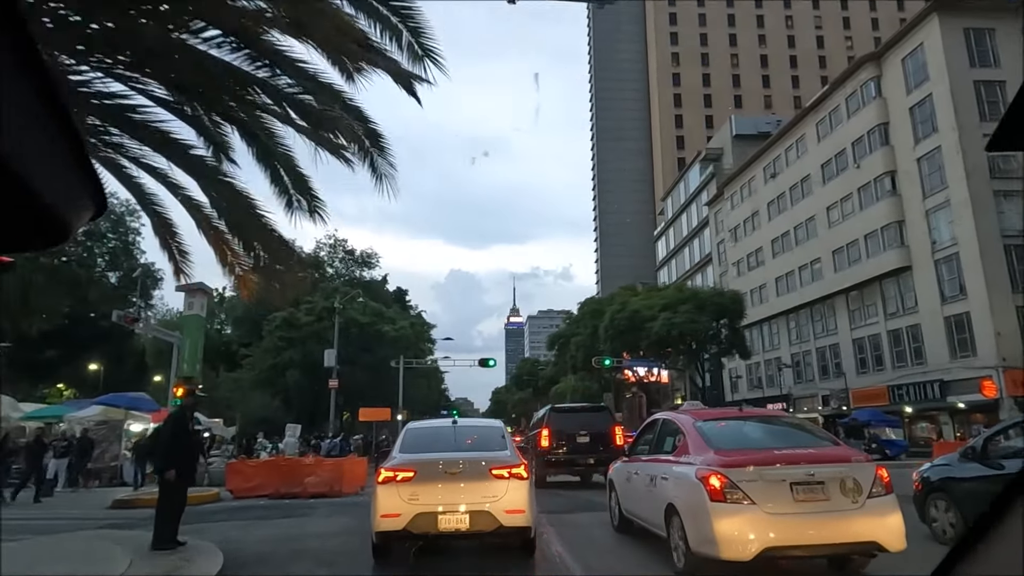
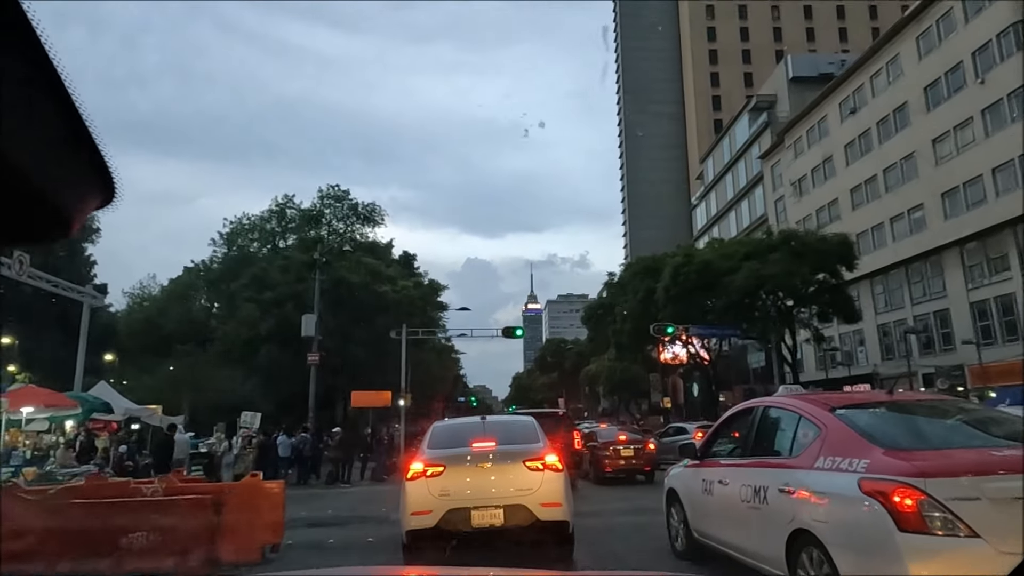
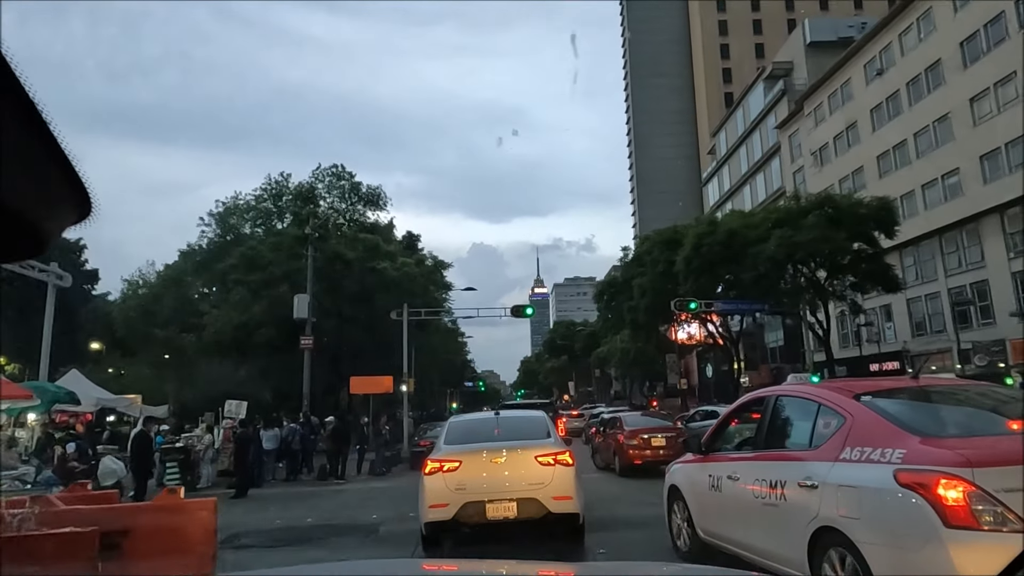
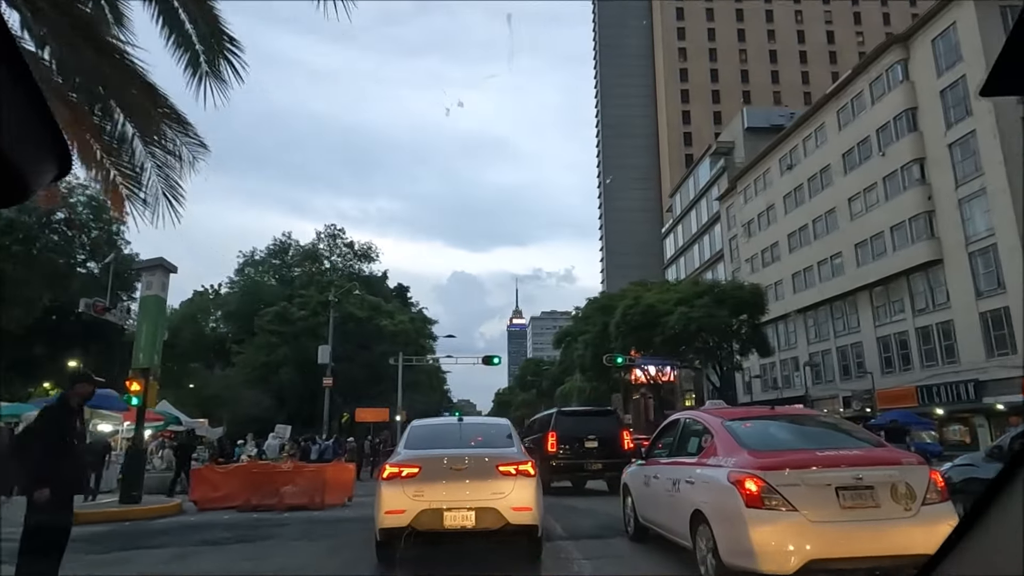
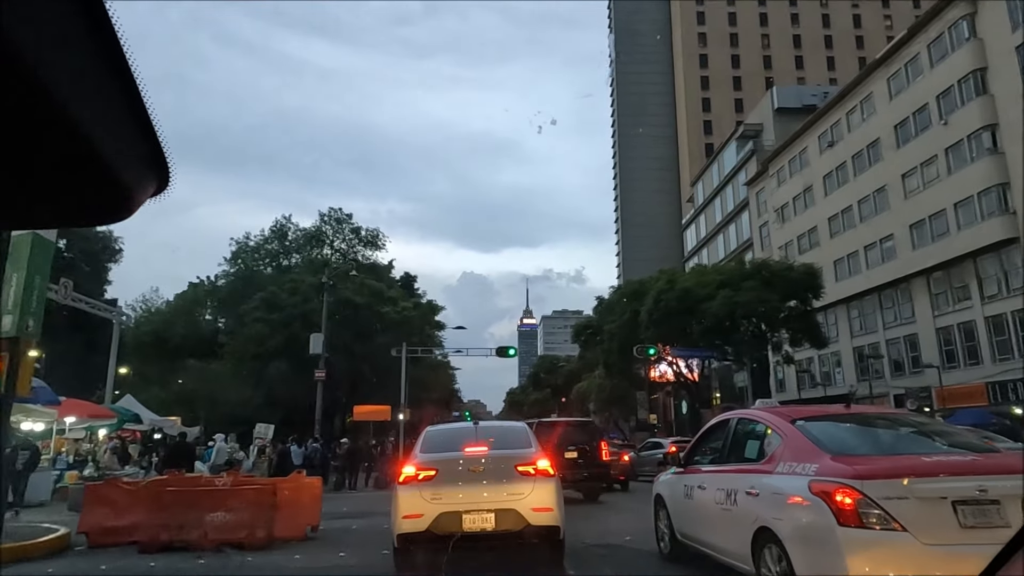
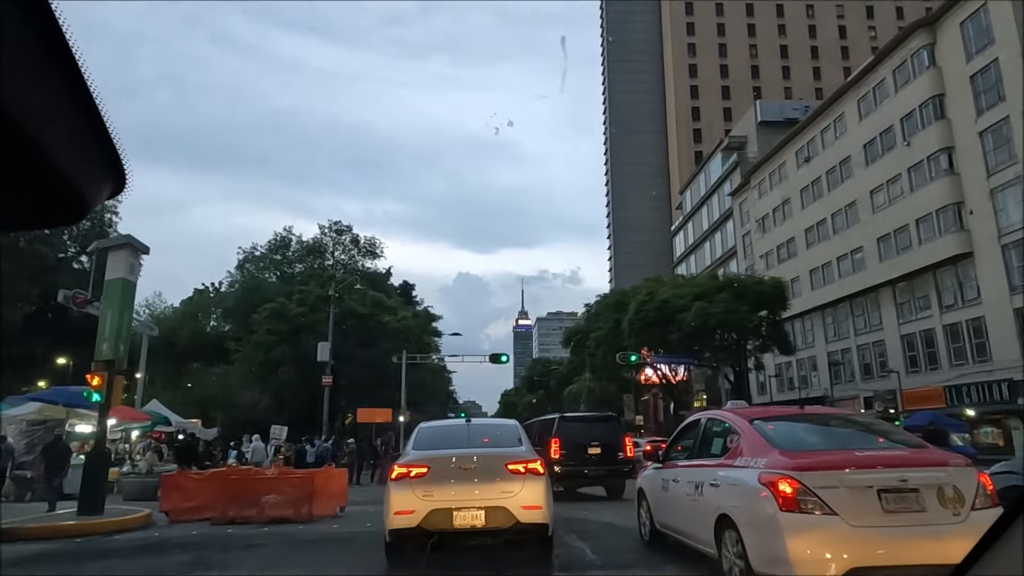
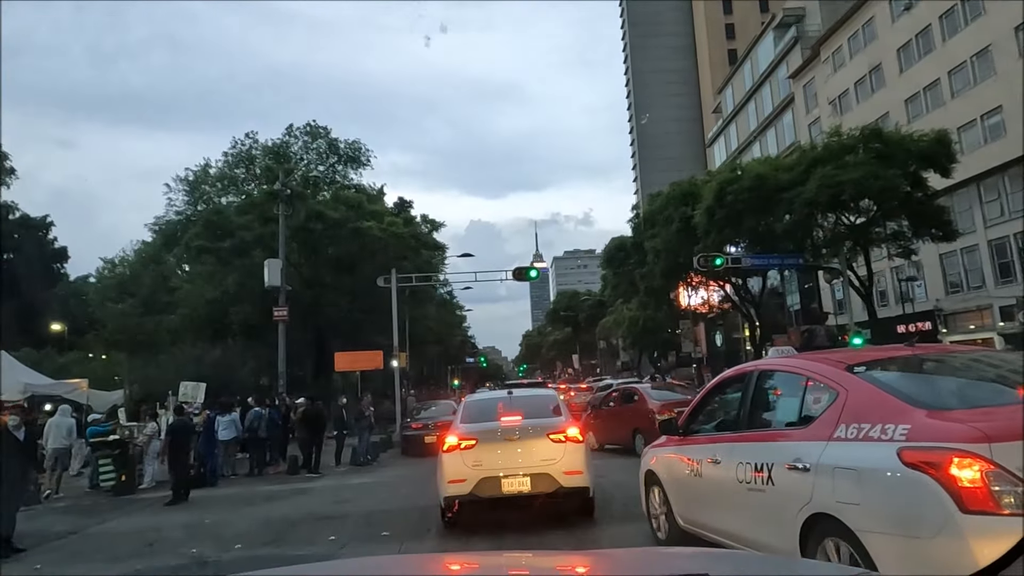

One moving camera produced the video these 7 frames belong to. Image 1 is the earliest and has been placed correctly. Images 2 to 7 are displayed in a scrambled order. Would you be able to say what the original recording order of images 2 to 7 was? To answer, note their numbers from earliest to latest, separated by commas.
4, 6, 5, 2, 3, 7
